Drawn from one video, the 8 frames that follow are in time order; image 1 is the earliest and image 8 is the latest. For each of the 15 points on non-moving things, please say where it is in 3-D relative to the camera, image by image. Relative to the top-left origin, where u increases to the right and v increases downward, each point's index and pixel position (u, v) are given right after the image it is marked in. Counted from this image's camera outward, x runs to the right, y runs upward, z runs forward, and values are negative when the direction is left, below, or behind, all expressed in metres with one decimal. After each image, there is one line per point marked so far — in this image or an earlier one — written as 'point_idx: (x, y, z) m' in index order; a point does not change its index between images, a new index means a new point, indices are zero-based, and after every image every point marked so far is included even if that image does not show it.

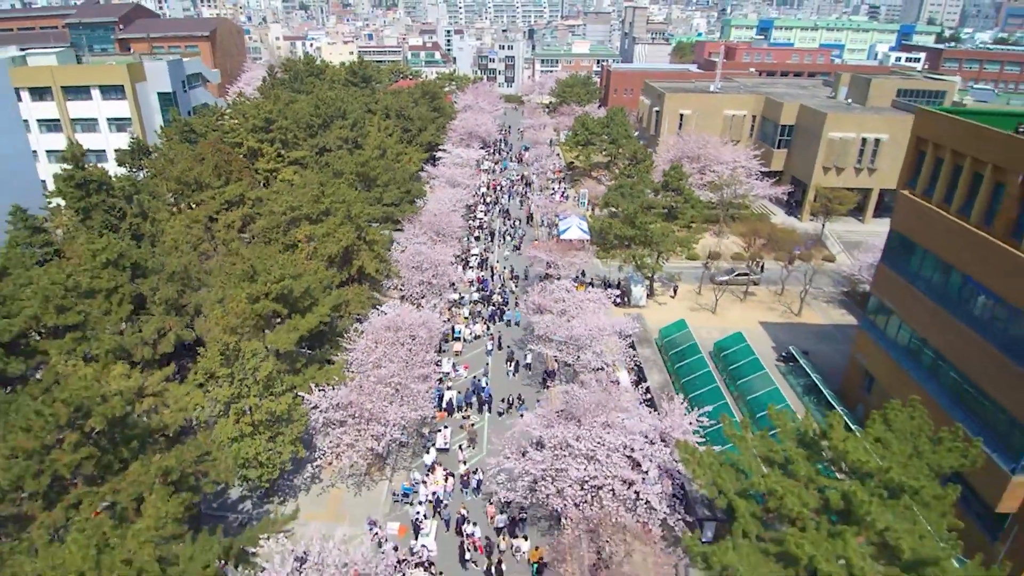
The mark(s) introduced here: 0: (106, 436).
0: (-8.6, -3.1, +16.3) m
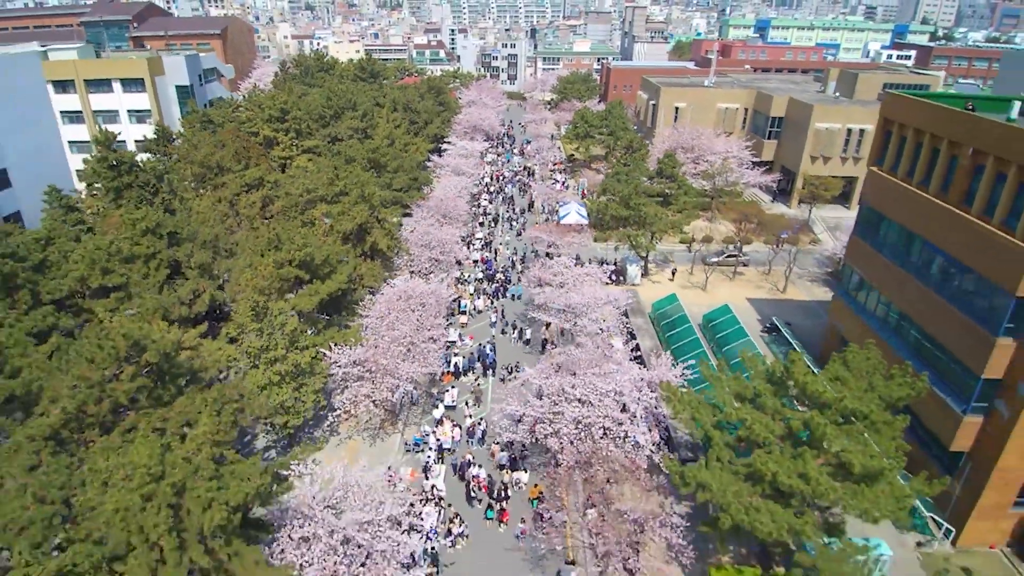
0: (-8.6, -2.0, +18.5) m
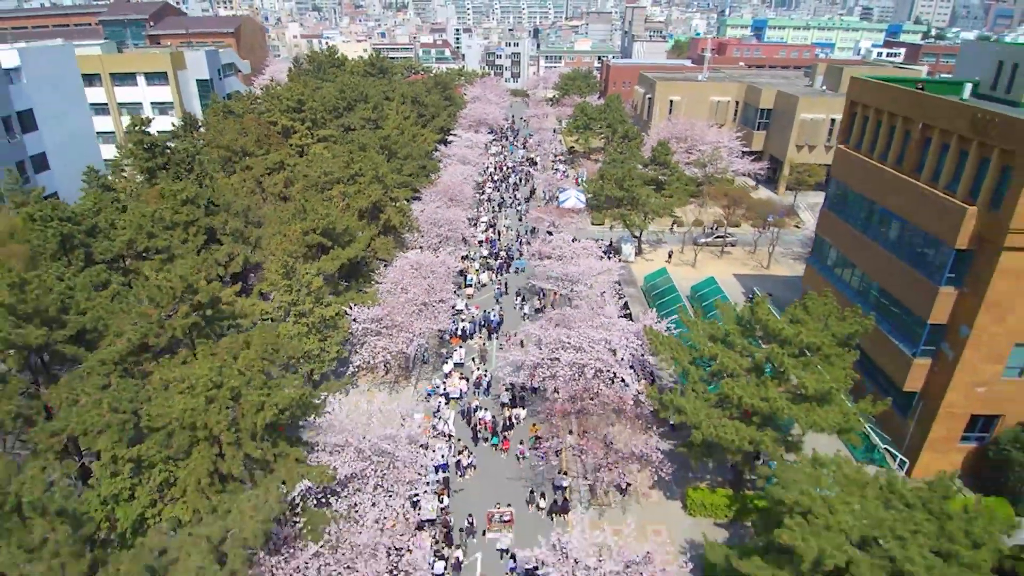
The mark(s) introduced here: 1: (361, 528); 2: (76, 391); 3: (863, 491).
0: (-8.5, -0.8, +21.2) m
1: (-3.2, -5.2, +16.3) m
2: (-10.2, -2.4, +17.8) m
3: (+6.2, -3.5, +13.7) m
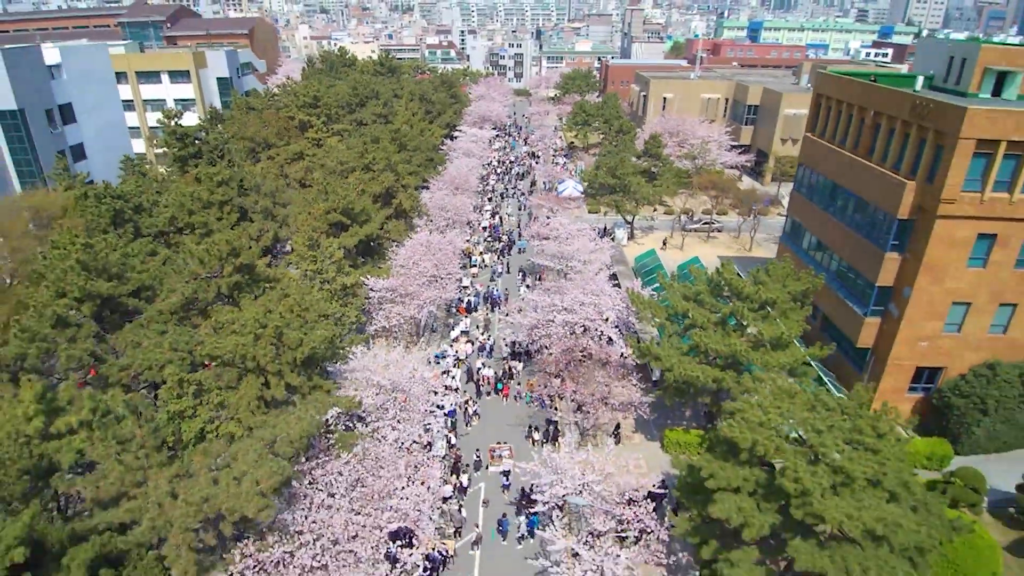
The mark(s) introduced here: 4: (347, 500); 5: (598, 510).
0: (-8.5, +0.4, +24.4) m
1: (-3.3, -4.0, +19.4) m
2: (-10.2, -1.3, +20.9) m
3: (+6.2, -2.4, +16.8) m
4: (-3.7, -4.8, +17.4) m
5: (+2.1, -5.4, +18.5) m
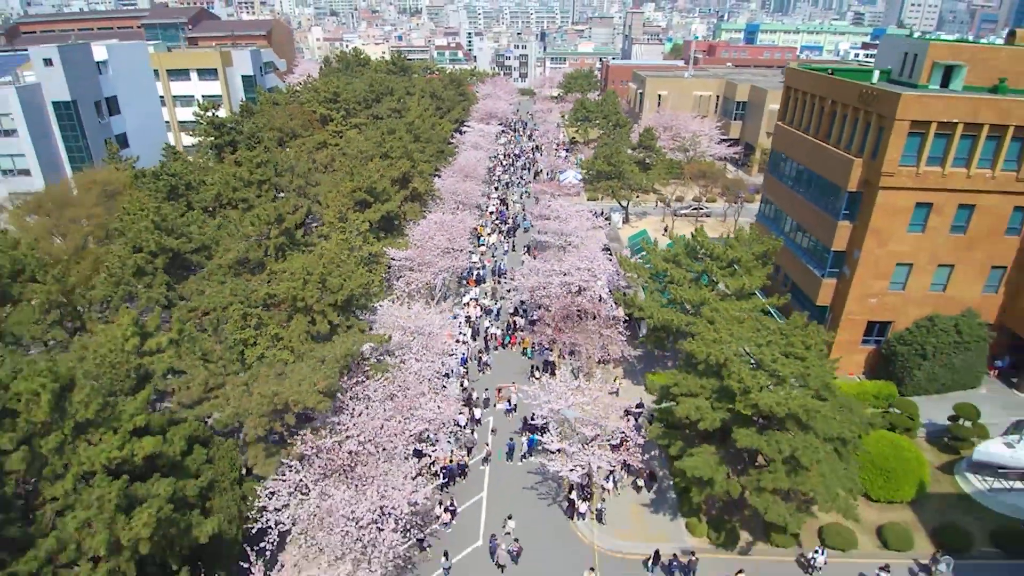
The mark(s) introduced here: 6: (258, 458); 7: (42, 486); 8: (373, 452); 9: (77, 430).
0: (-8.3, +1.8, +28.4) m
1: (-3.2, -2.6, +23.4) m
2: (-10.1, +0.1, +24.9) m
3: (+6.3, -1.0, +20.7) m
4: (-3.6, -3.3, +21.3) m
5: (+2.2, -4.0, +22.5) m
6: (-6.3, -4.2, +19.1) m
7: (-9.0, -3.8, +14.6) m
8: (-3.6, -4.3, +19.9) m
9: (-8.8, -2.8, +15.5) m
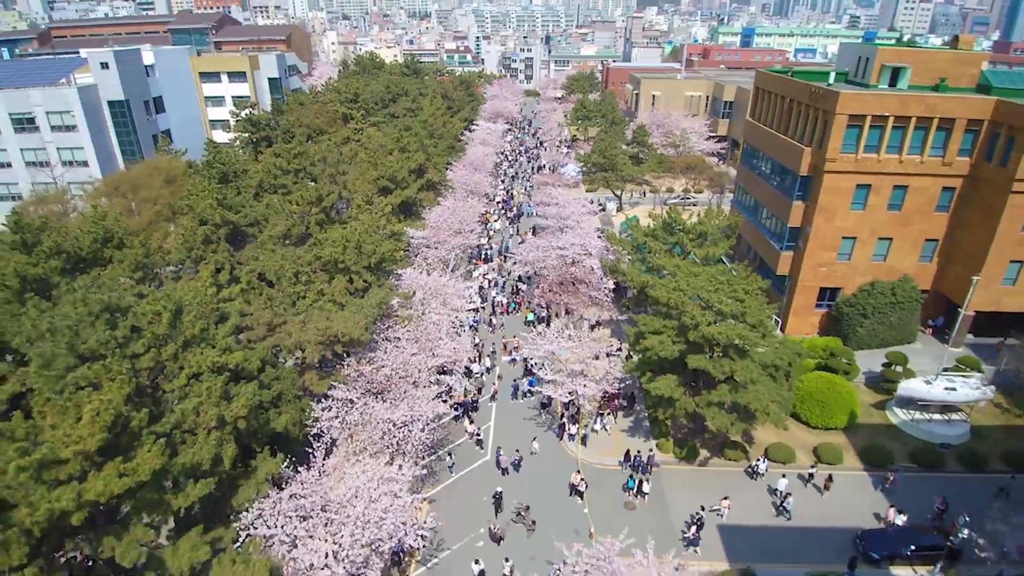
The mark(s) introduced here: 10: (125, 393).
0: (-8.2, +3.1, +33.5) m
1: (-3.1, -1.3, +28.4) m
2: (-10.0, +1.5, +30.0) m
3: (+6.3, +0.3, +25.6) m
4: (-3.6, -2.0, +26.4) m
5: (+2.3, -2.6, +27.4) m
6: (-6.2, -2.9, +24.1) m
7: (-9.0, -2.4, +19.7) m
8: (-3.5, -2.9, +25.0) m
9: (-8.8, -1.5, +20.6) m
10: (-8.4, -2.3, +16.7) m
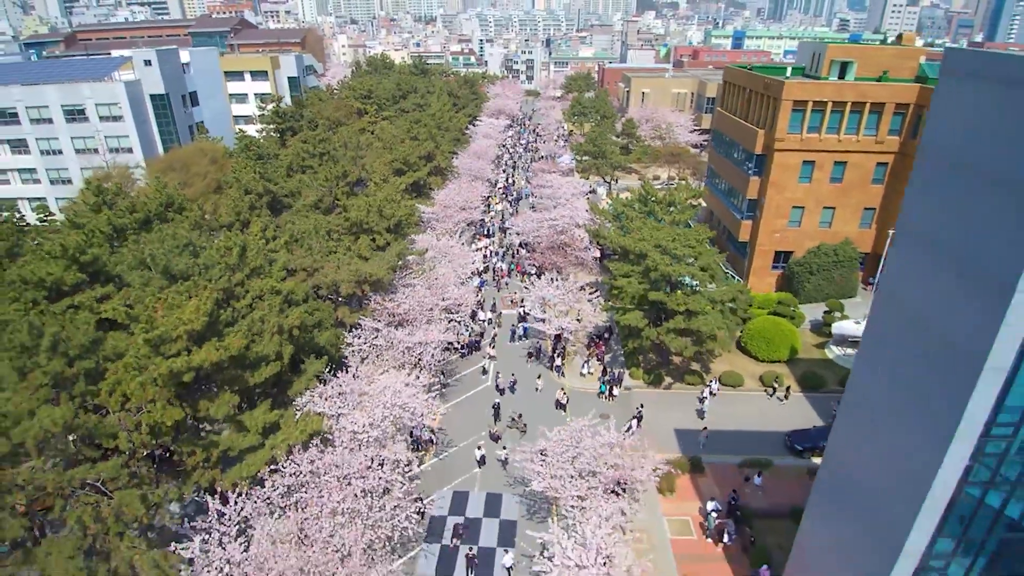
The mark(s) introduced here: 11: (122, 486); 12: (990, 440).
0: (-8.3, +5.0, +39.0) m
1: (-3.2, +0.6, +33.9) m
2: (-10.1, +3.4, +35.6) m
3: (+6.2, +2.2, +31.0) m
4: (-3.7, -0.1, +31.8) m
5: (+2.1, -0.7, +32.9) m
6: (-6.4, -1.0, +29.6) m
7: (-9.2, -0.5, +25.2) m
8: (-3.7, -1.0, +30.4) m
9: (-9.0, +0.5, +26.1) m
10: (-8.7, -0.3, +22.2) m
11: (-8.7, -4.3, +17.3) m
12: (+7.8, -2.5, +12.5) m
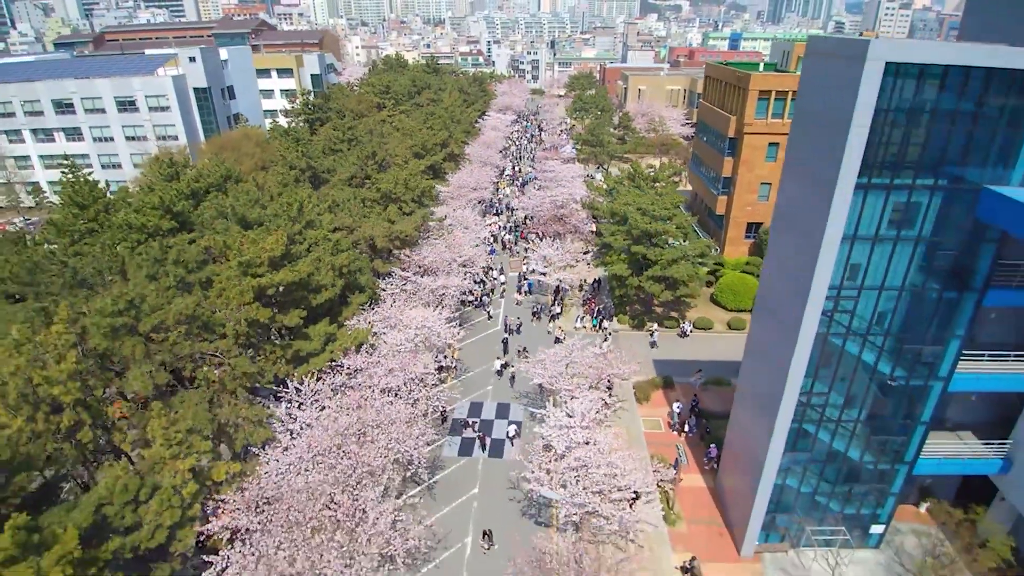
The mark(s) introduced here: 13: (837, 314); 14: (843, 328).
0: (-8.0, +7.1, +45.0) m
1: (-2.9, +2.7, +39.9) m
2: (-9.8, +5.5, +41.6) m
3: (+6.5, +4.3, +37.0) m
4: (-3.4, +2.0, +37.8) m
5: (+2.4, +1.3, +38.8) m
6: (-6.1, +1.2, +35.6) m
7: (-8.9, +1.7, +31.2) m
8: (-3.4, +1.1, +36.4) m
9: (-8.7, +2.7, +32.1) m
10: (-8.4, +1.9, +28.2) m
11: (-8.5, -2.2, +23.3) m
12: (+8.0, -0.4, +18.5) m
13: (+8.0, -0.7, +18.7) m
14: (+8.2, -1.0, +18.8) m
